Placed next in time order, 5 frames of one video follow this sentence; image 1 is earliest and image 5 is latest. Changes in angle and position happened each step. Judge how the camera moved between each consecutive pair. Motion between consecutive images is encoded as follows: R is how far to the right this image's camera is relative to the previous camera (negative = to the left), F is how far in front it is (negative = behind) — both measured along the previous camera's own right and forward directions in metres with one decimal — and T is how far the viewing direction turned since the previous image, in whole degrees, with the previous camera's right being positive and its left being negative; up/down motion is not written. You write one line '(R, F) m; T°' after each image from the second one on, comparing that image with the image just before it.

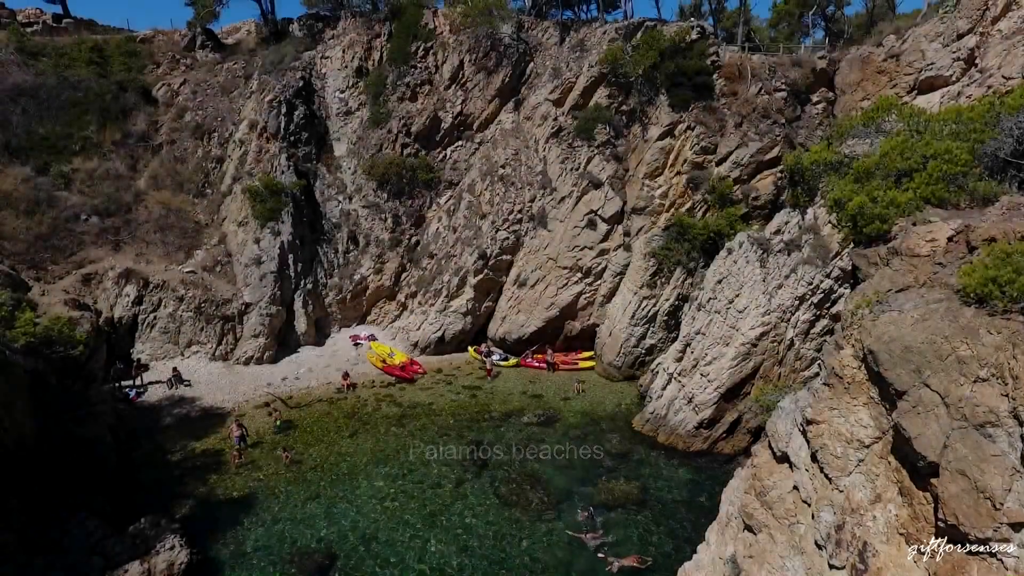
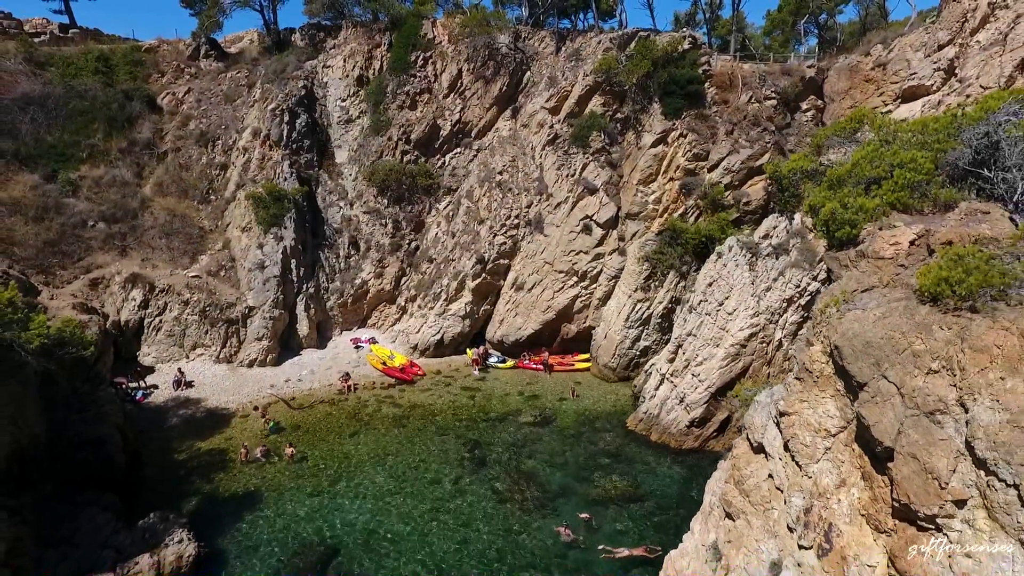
(+0.1, -0.6) m; 0°
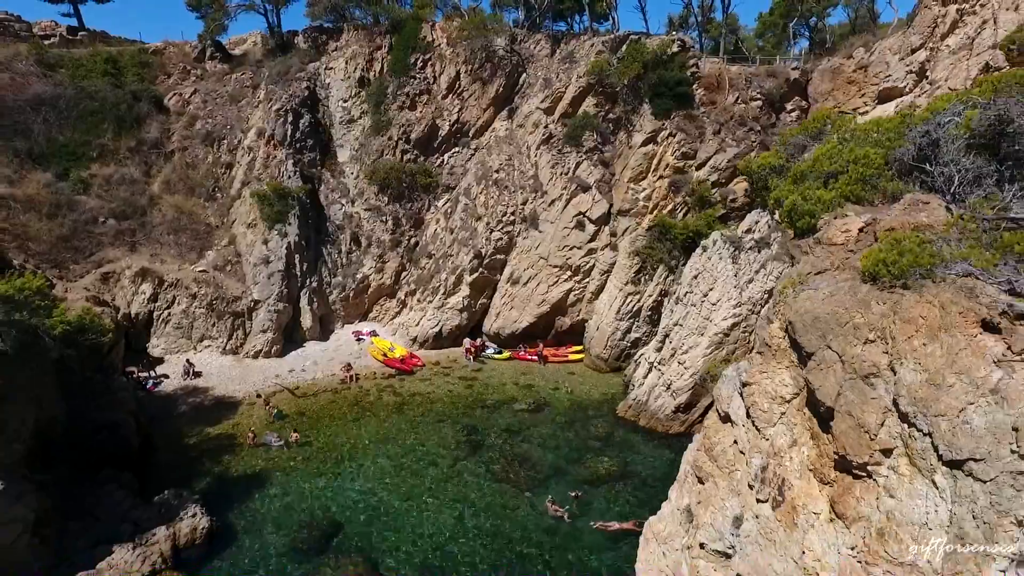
(+0.2, -1.0) m; 0°
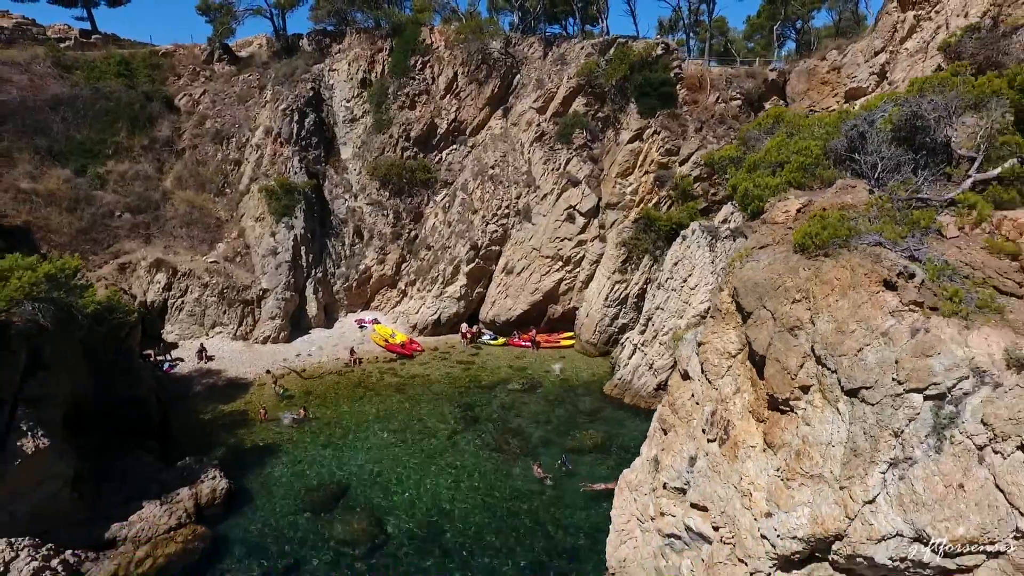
(+0.2, -1.7) m; 0°
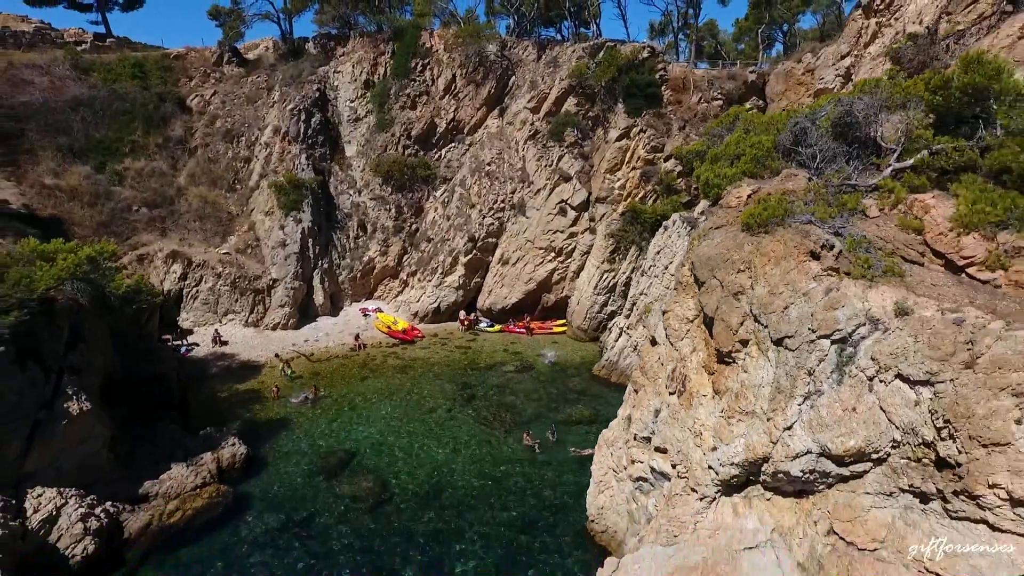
(+0.2, -1.8) m; 0°
